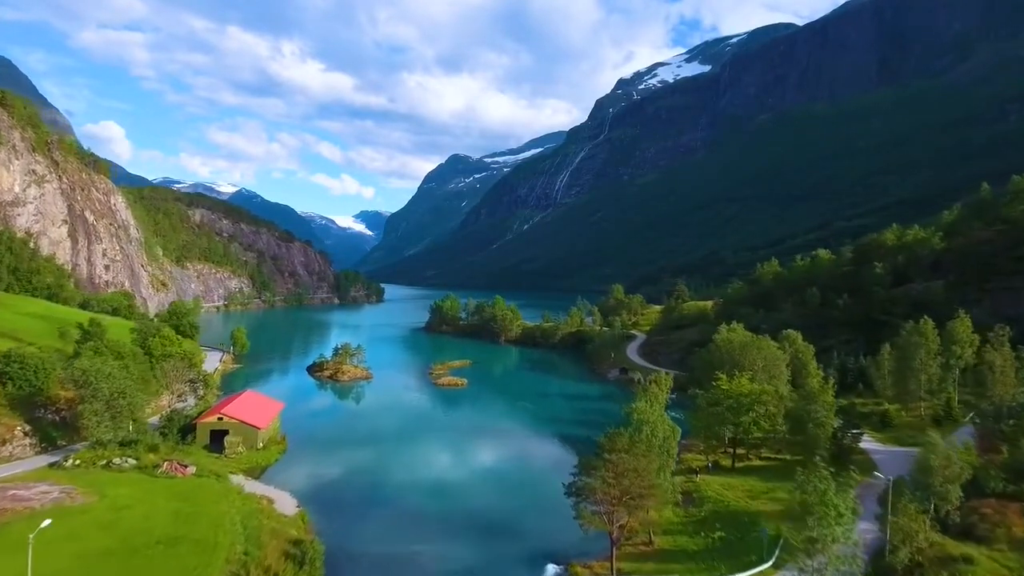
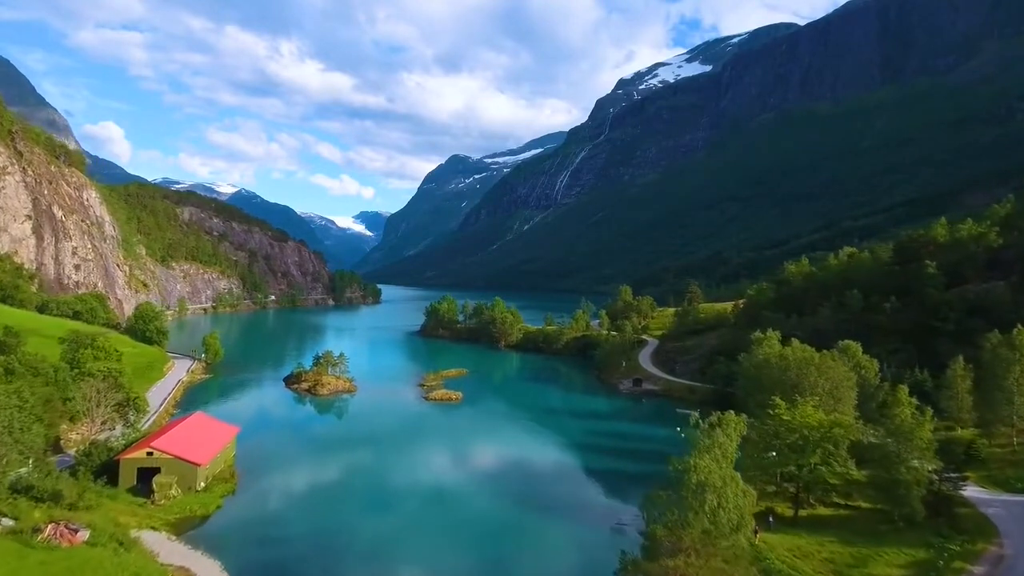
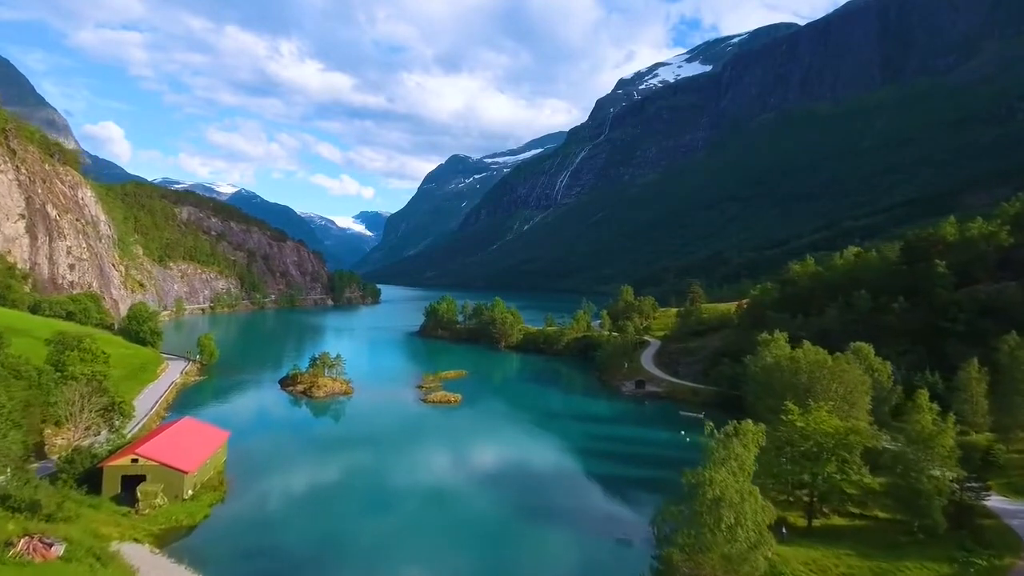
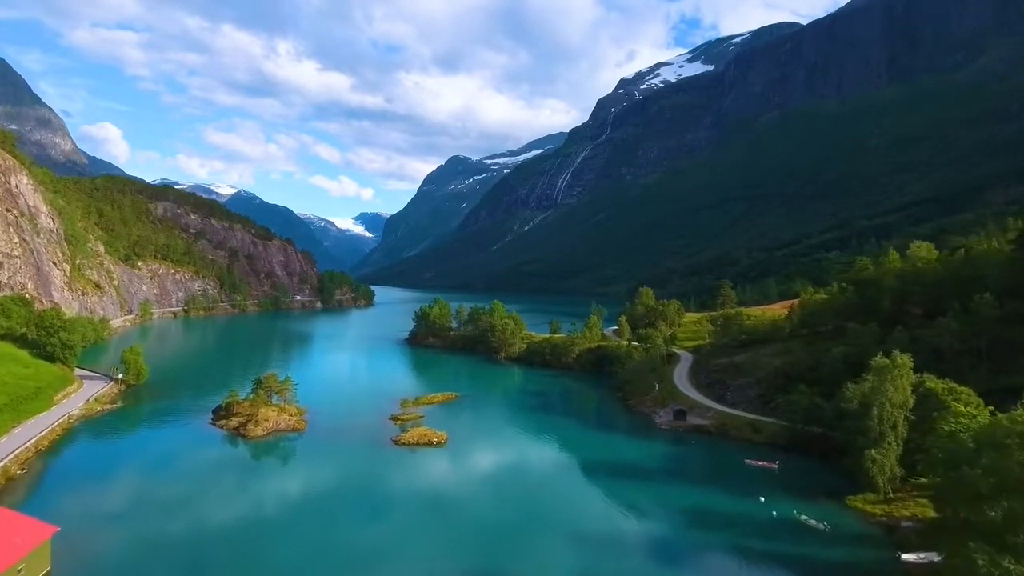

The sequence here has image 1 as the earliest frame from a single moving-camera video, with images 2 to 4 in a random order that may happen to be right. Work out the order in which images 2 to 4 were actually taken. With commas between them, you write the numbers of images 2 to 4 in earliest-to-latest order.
2, 3, 4
